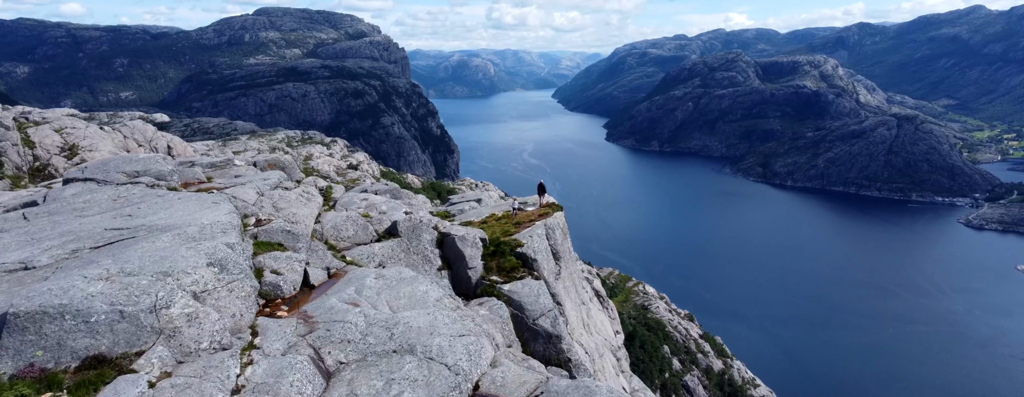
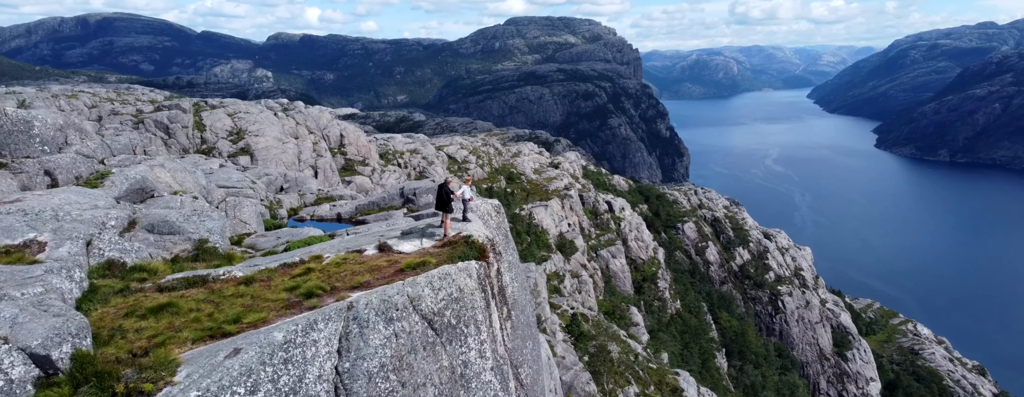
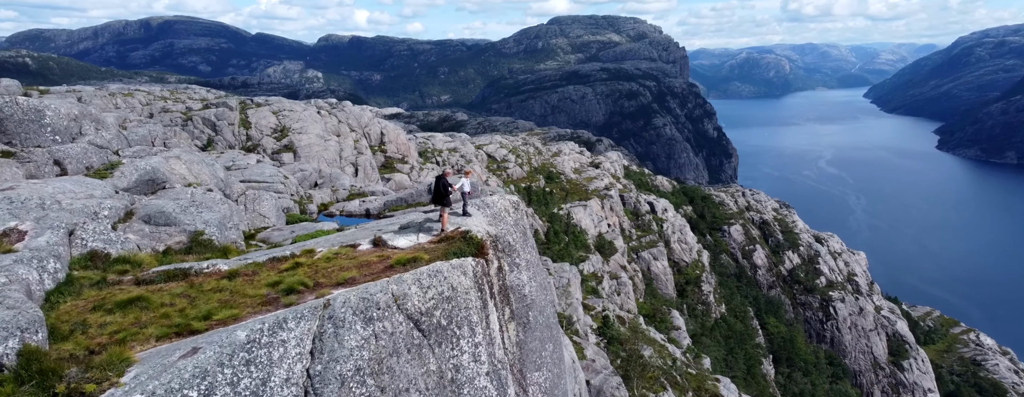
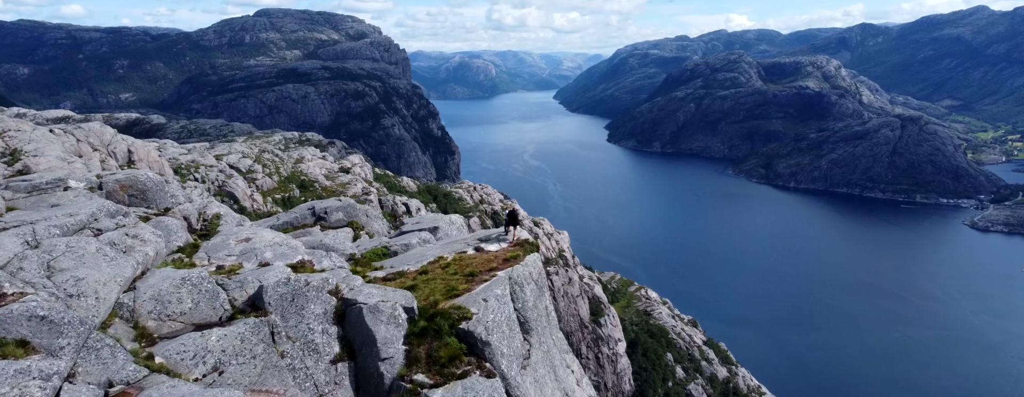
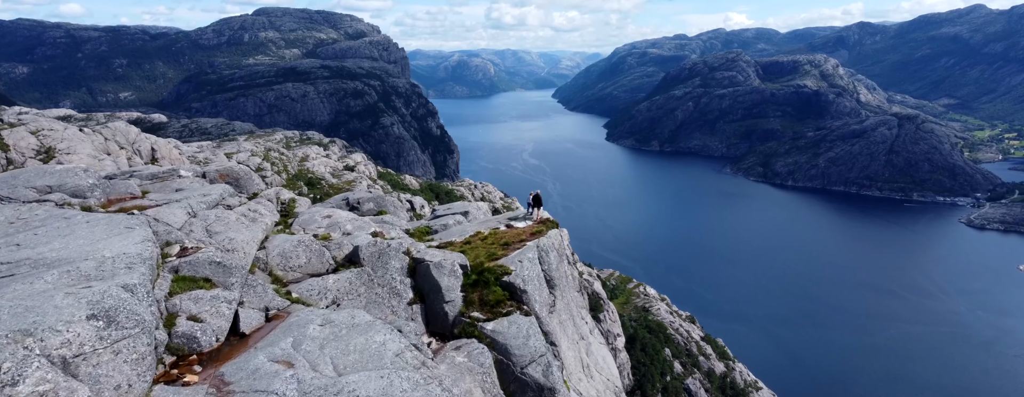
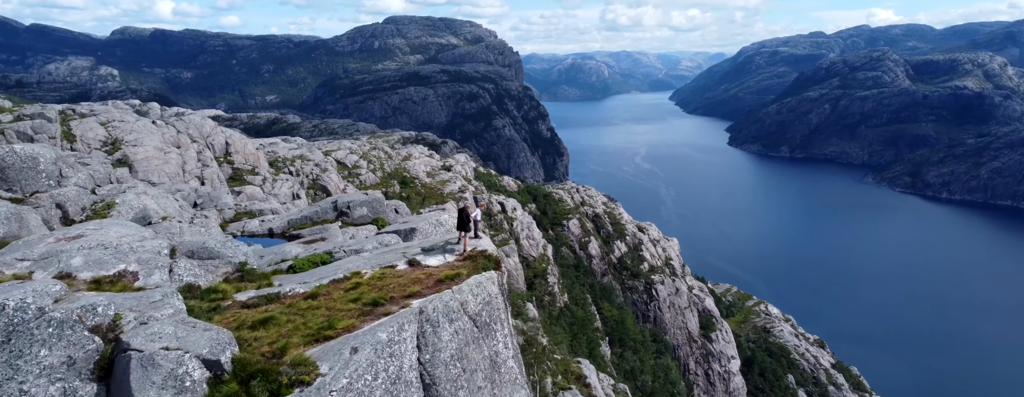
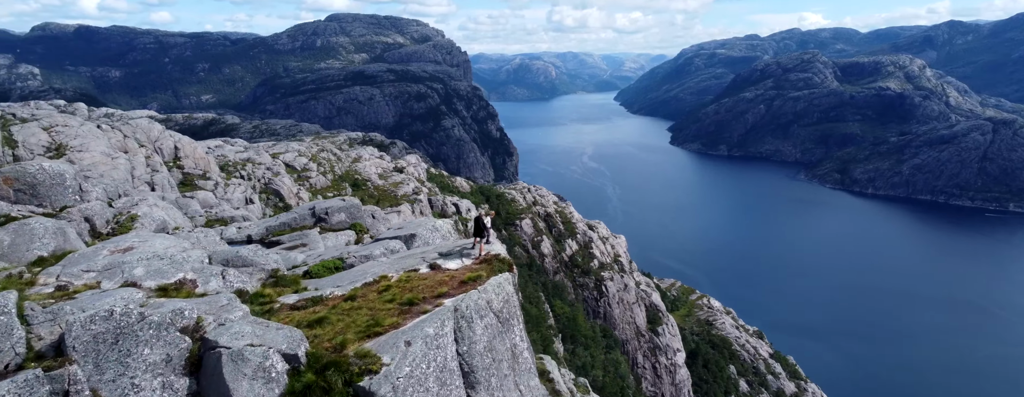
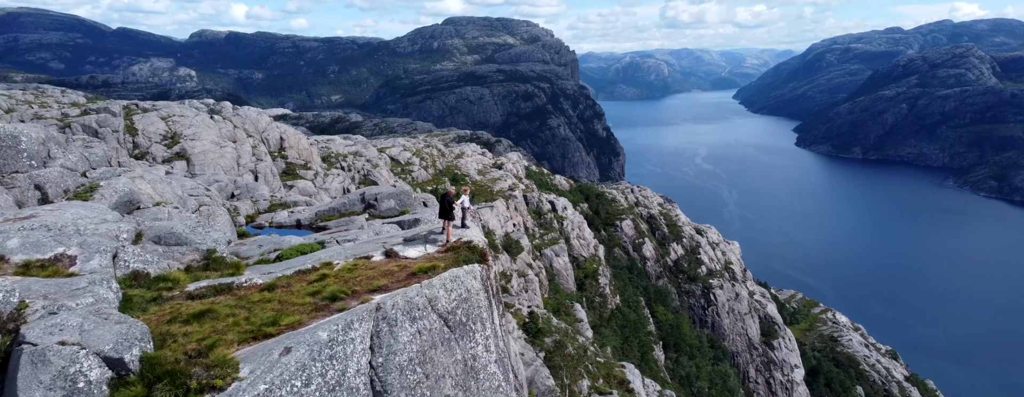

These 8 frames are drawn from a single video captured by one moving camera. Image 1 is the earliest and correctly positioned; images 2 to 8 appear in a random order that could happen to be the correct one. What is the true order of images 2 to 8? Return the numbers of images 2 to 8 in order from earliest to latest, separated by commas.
5, 4, 7, 6, 8, 2, 3
